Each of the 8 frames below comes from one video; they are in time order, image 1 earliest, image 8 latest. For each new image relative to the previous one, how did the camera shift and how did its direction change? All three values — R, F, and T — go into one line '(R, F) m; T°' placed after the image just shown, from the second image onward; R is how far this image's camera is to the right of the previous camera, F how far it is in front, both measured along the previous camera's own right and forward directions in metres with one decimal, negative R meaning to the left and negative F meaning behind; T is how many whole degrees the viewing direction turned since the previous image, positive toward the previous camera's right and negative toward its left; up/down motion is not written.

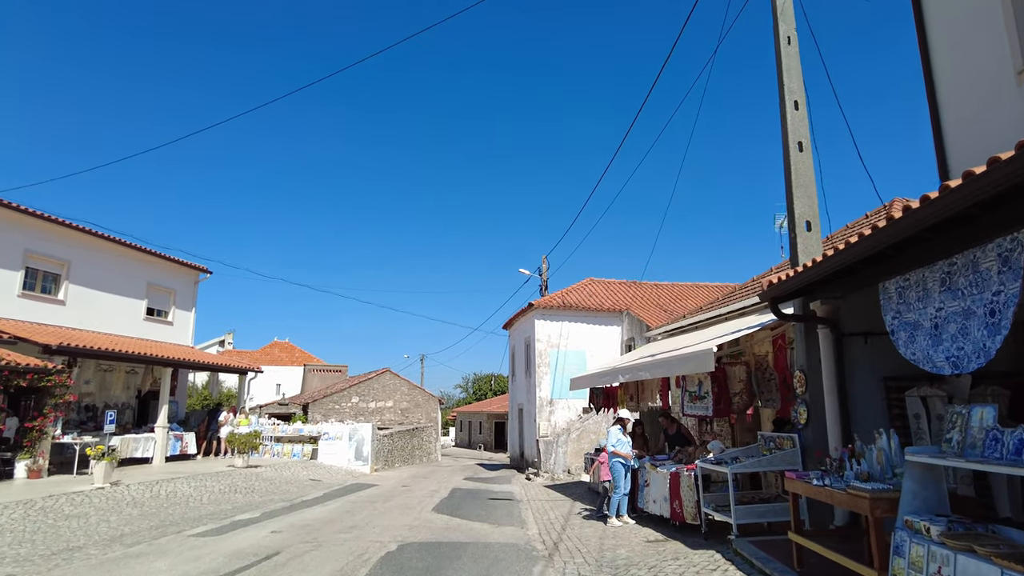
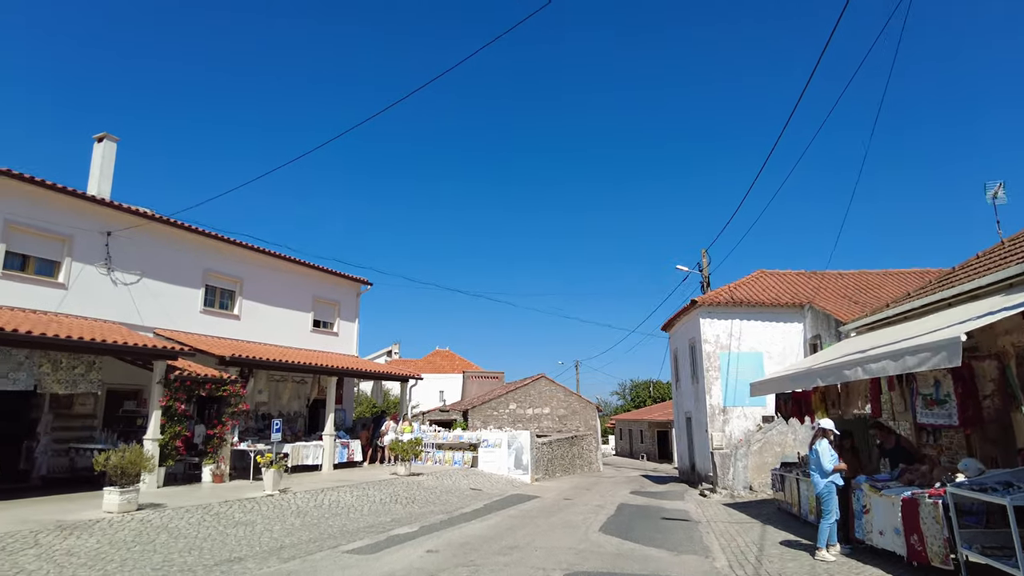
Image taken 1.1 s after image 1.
(-0.2, +0.9) m; -13°
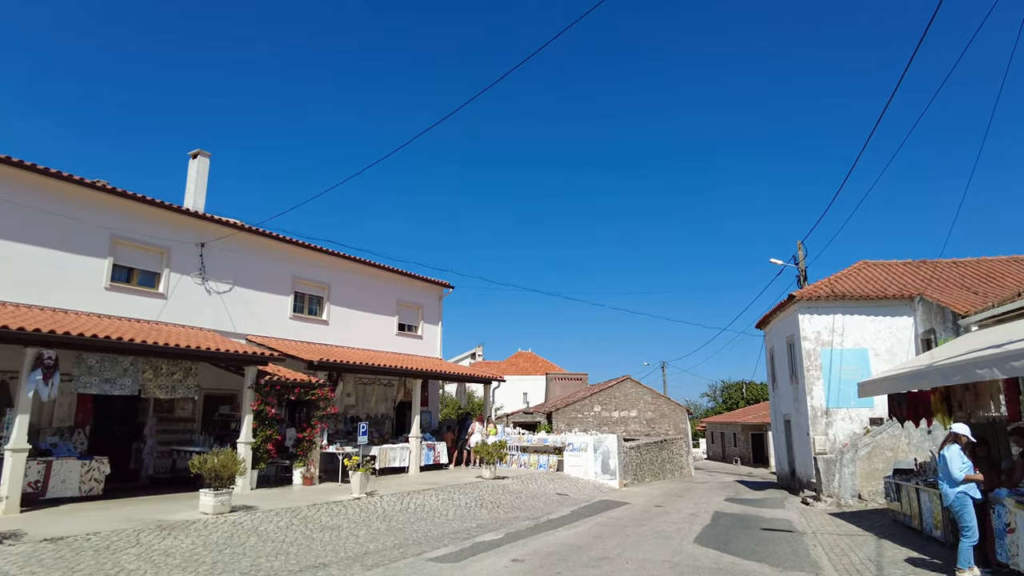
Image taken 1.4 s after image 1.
(0.0, +0.3) m; -7°
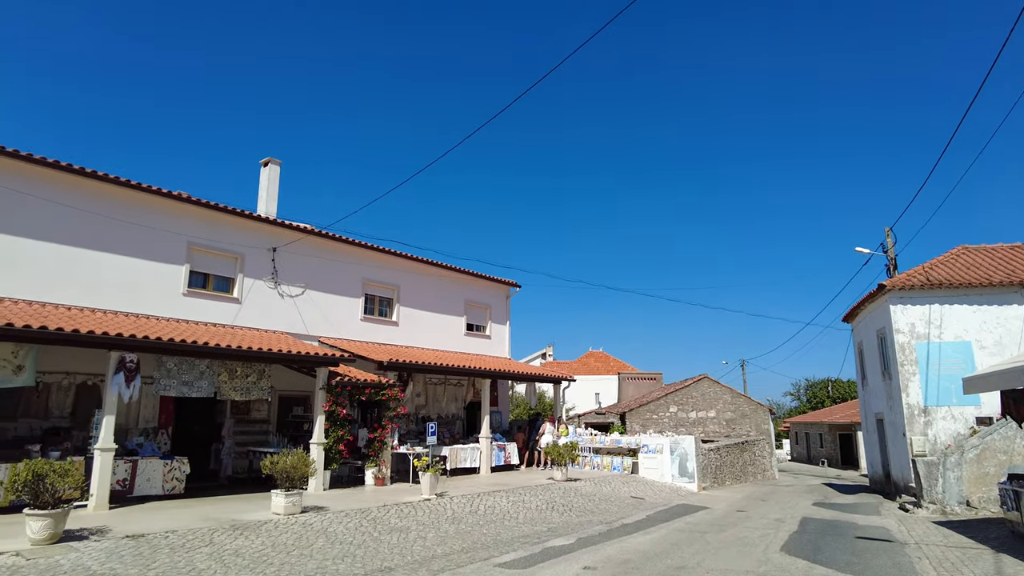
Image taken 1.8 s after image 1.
(+0.1, +0.3) m; -6°
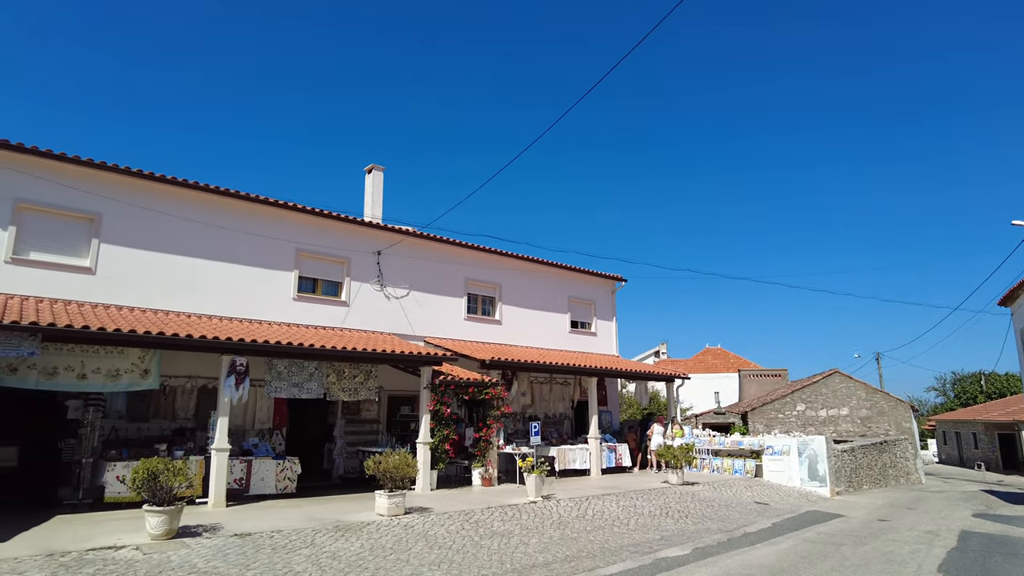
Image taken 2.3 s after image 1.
(+0.1, +0.5) m; -10°
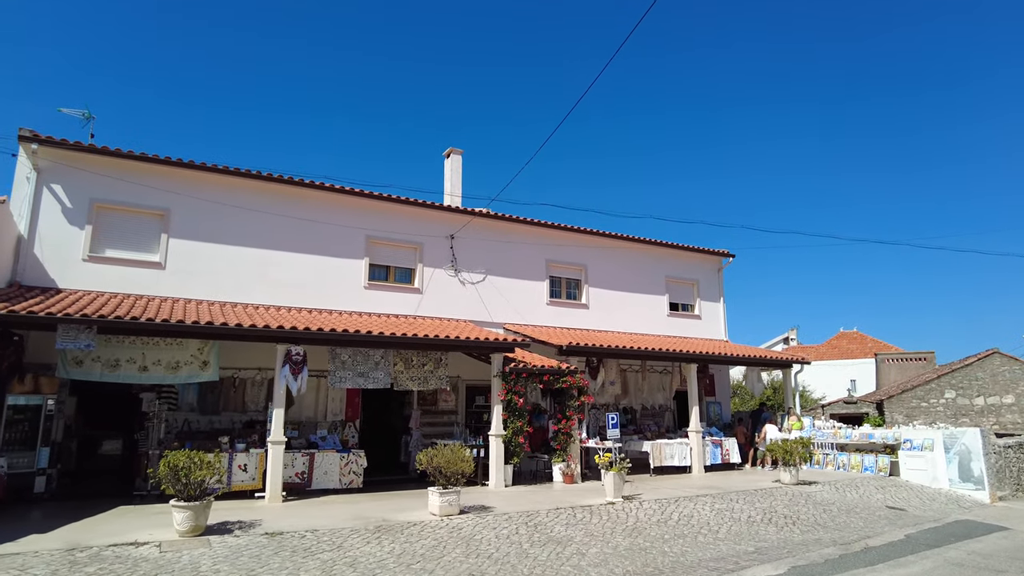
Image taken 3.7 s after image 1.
(+0.8, +1.1) m; -11°
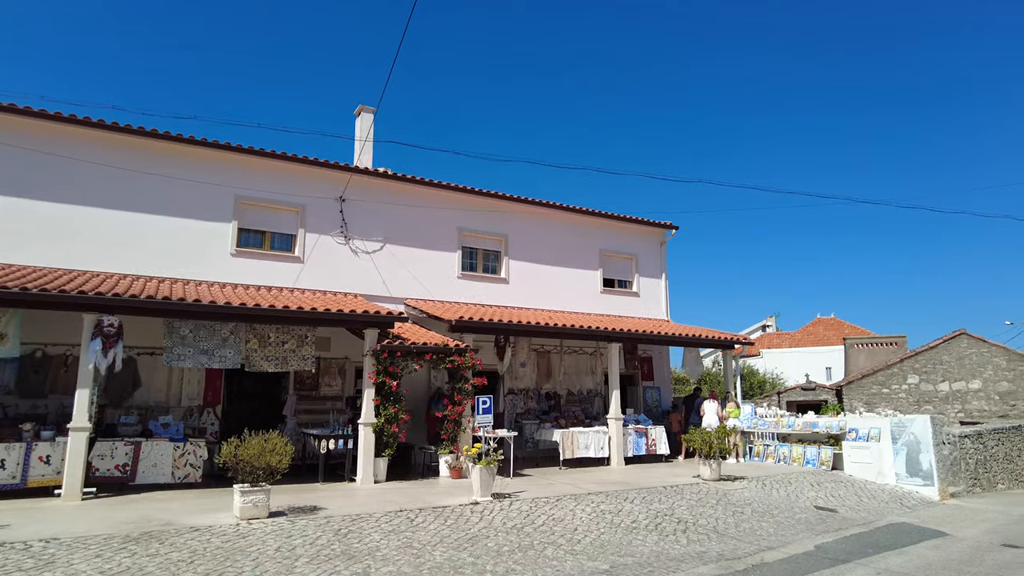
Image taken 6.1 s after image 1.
(+1.8, +1.5) m; 0°
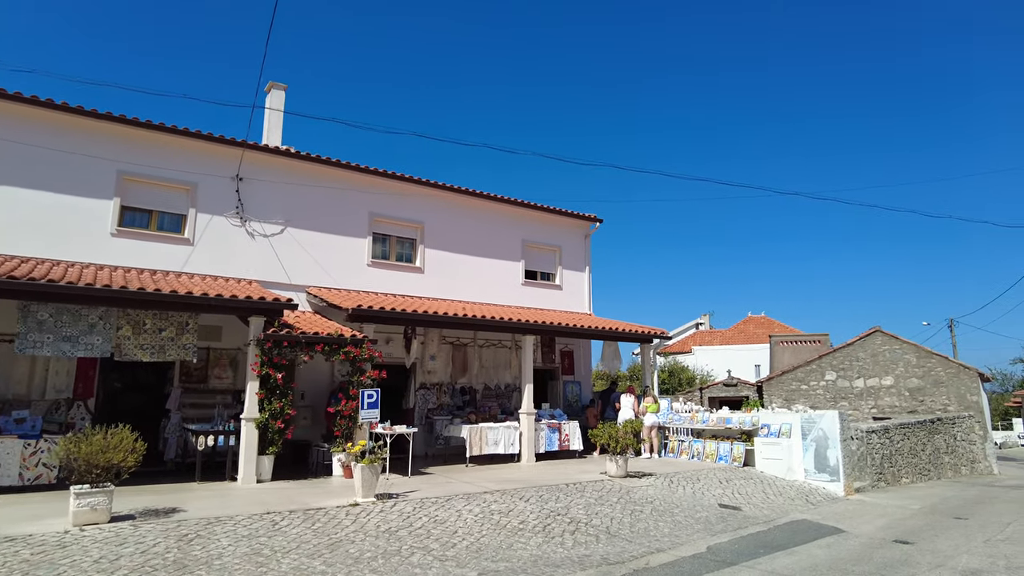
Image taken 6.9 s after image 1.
(+0.7, +0.5) m; +4°
